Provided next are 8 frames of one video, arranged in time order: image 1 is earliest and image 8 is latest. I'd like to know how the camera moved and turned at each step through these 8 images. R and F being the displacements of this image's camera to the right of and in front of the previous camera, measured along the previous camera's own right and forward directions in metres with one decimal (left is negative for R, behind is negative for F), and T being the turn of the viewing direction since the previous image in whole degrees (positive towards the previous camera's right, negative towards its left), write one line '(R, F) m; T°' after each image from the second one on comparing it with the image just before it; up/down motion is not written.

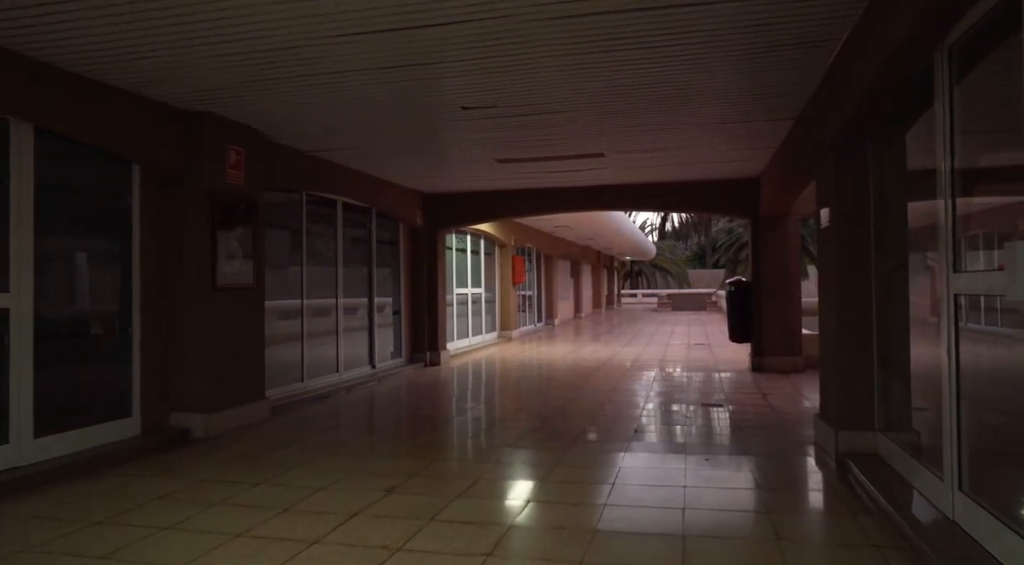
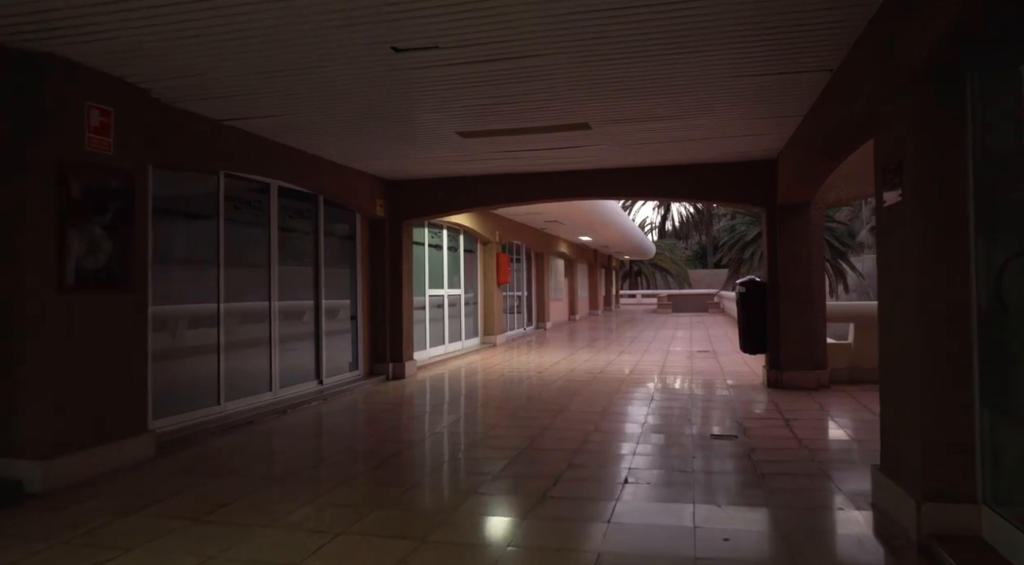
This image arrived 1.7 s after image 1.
(+0.3, +1.3) m; 0°
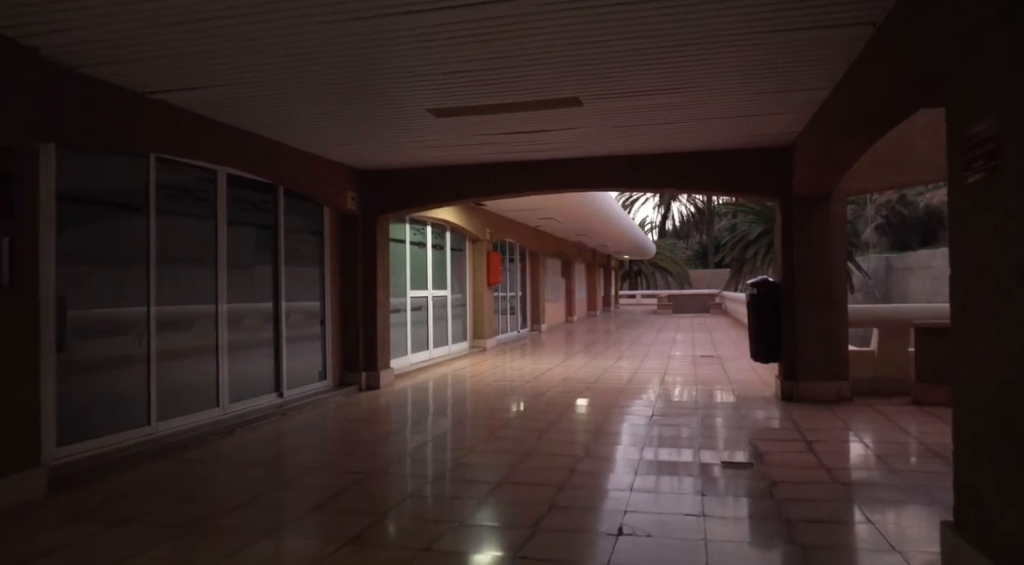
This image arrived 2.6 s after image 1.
(+0.2, +0.8) m; 0°
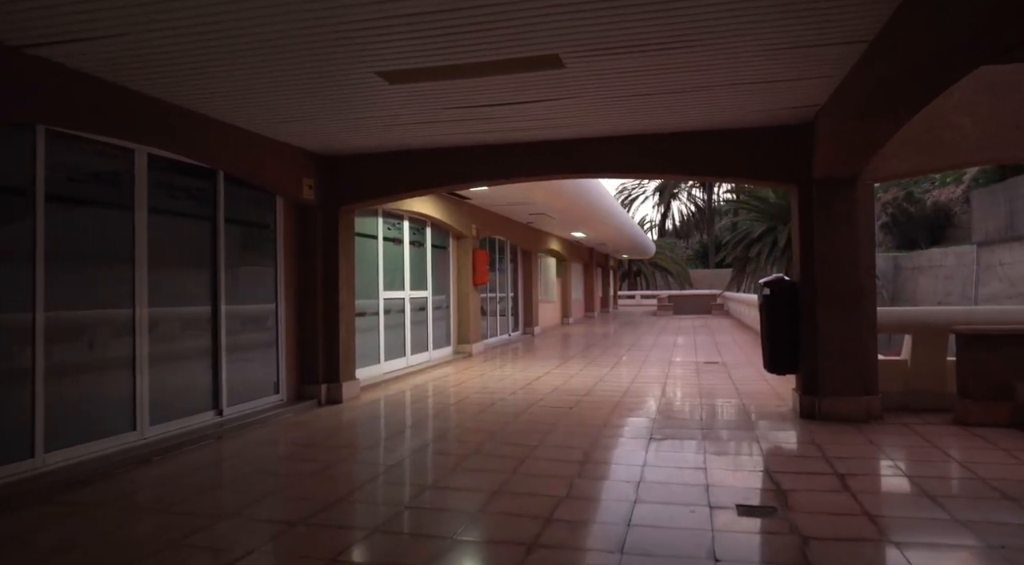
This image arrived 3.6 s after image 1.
(+0.2, +0.9) m; 0°
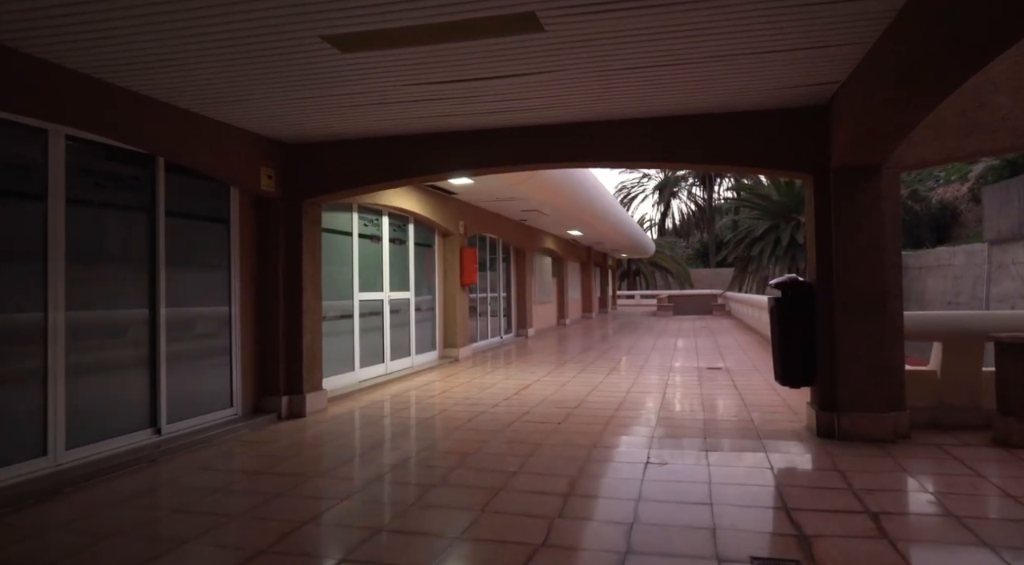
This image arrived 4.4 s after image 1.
(+0.2, +0.7) m; 0°
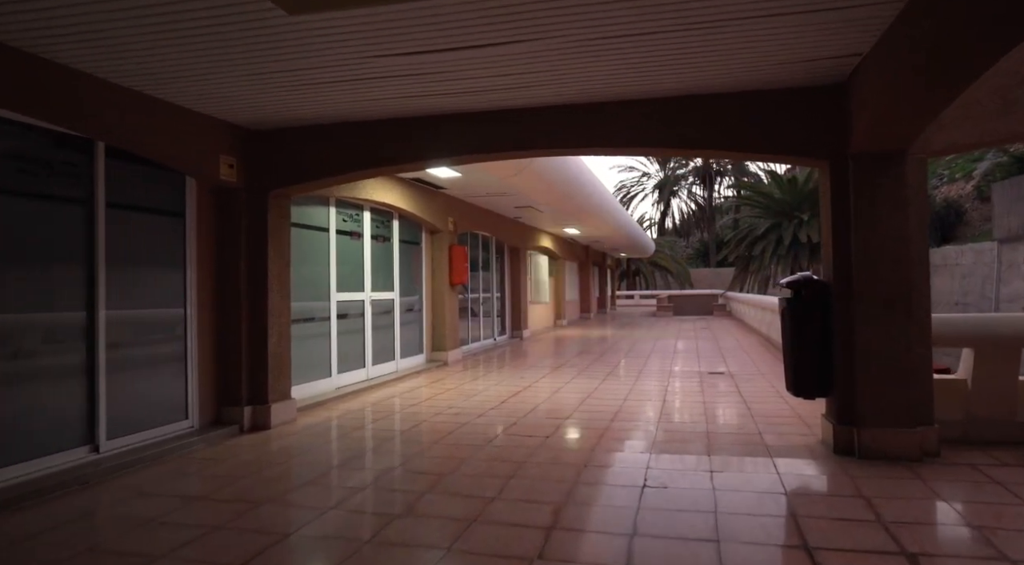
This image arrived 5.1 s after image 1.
(+0.1, +0.5) m; 0°
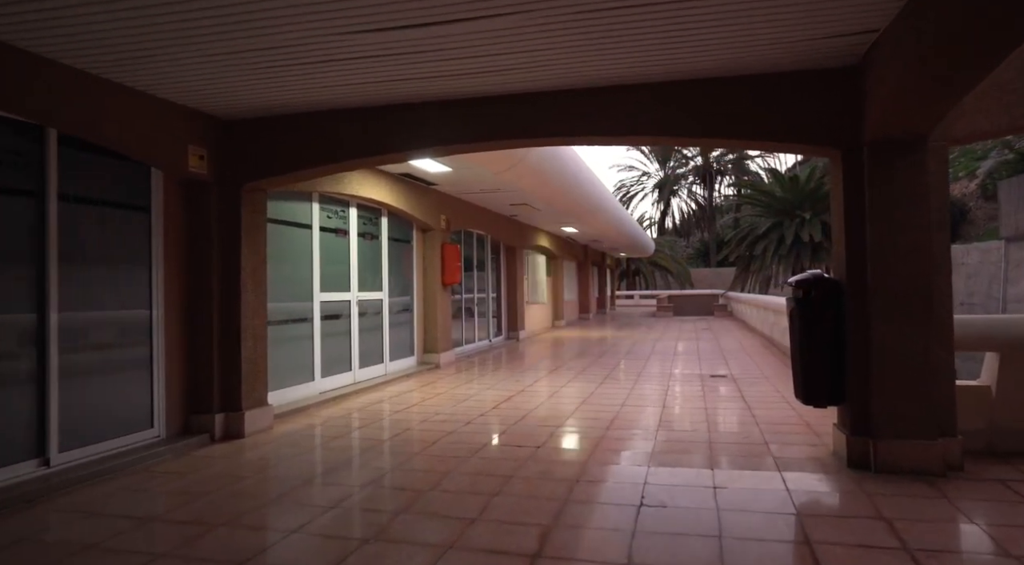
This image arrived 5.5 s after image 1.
(+0.1, +0.4) m; 0°
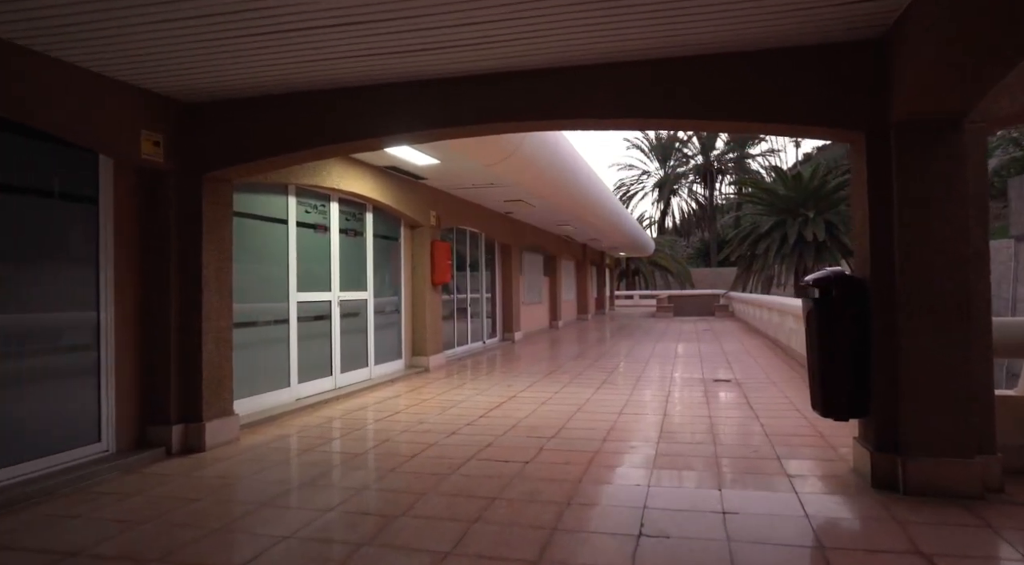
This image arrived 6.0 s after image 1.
(+0.1, +0.5) m; 0°
